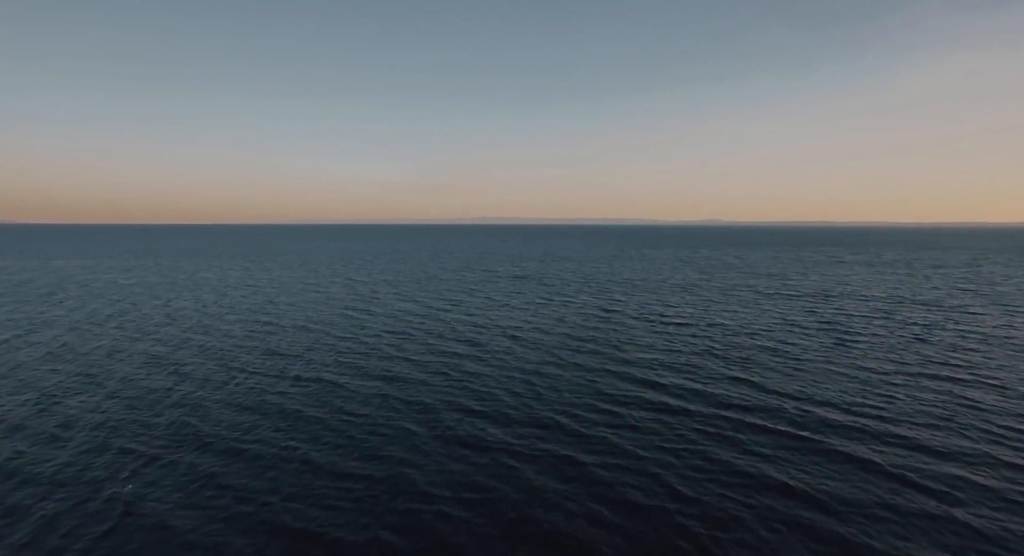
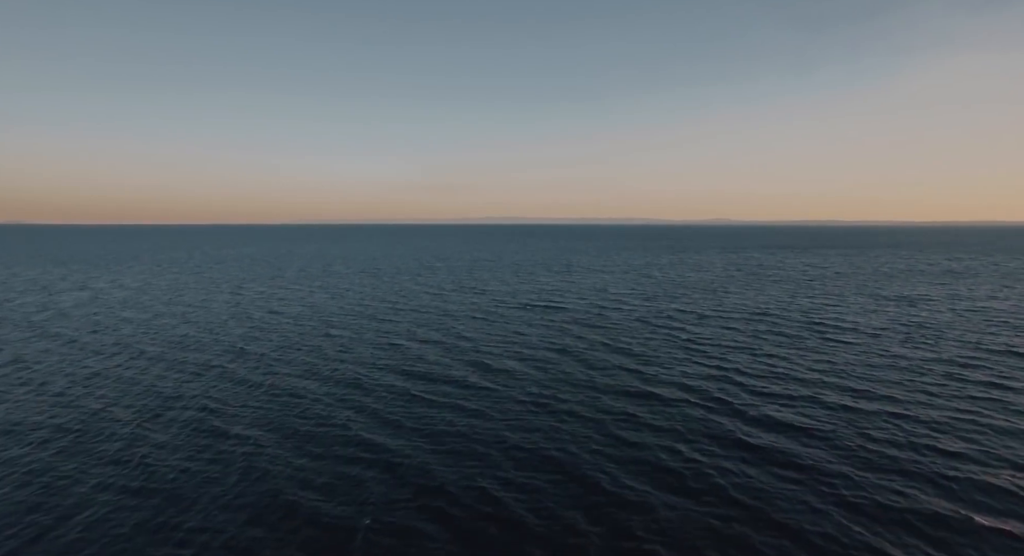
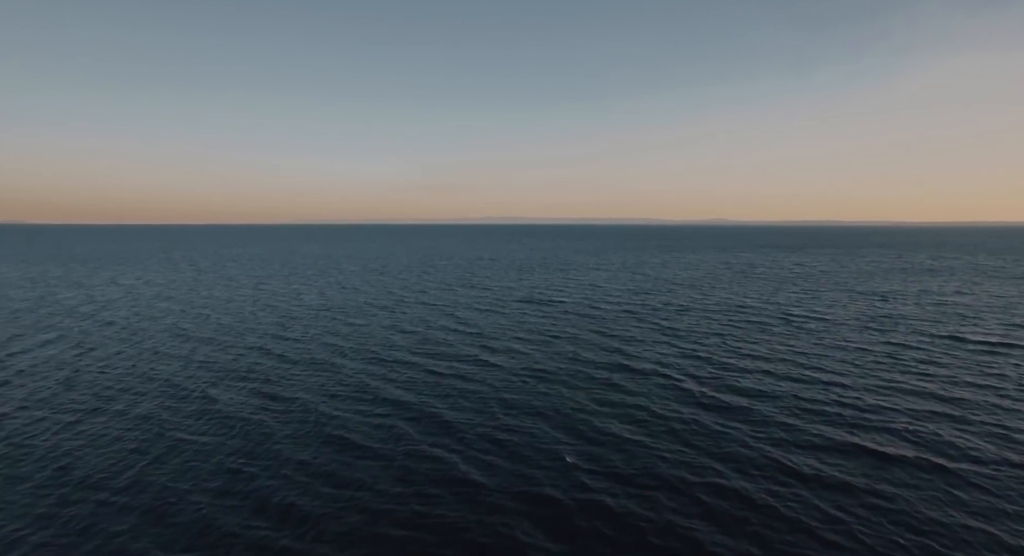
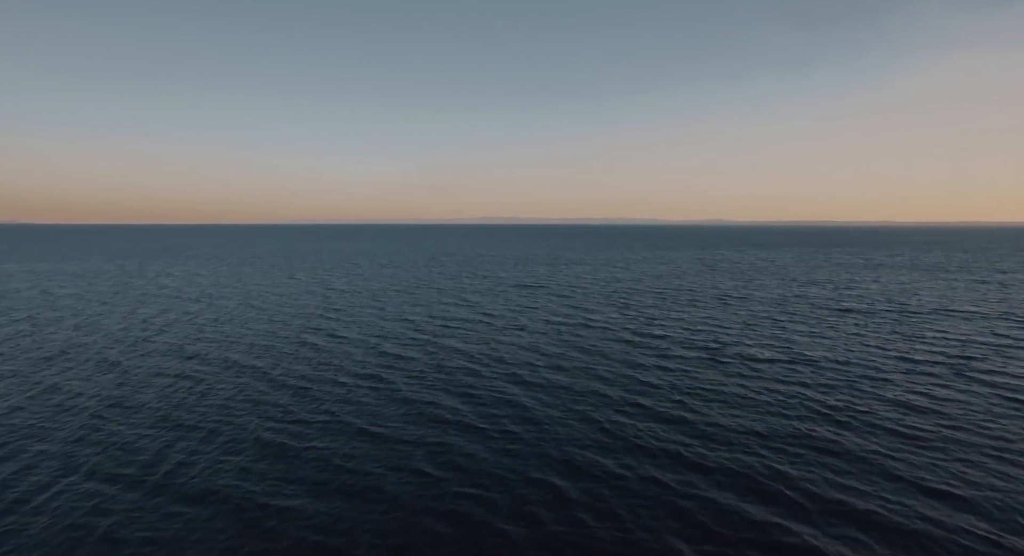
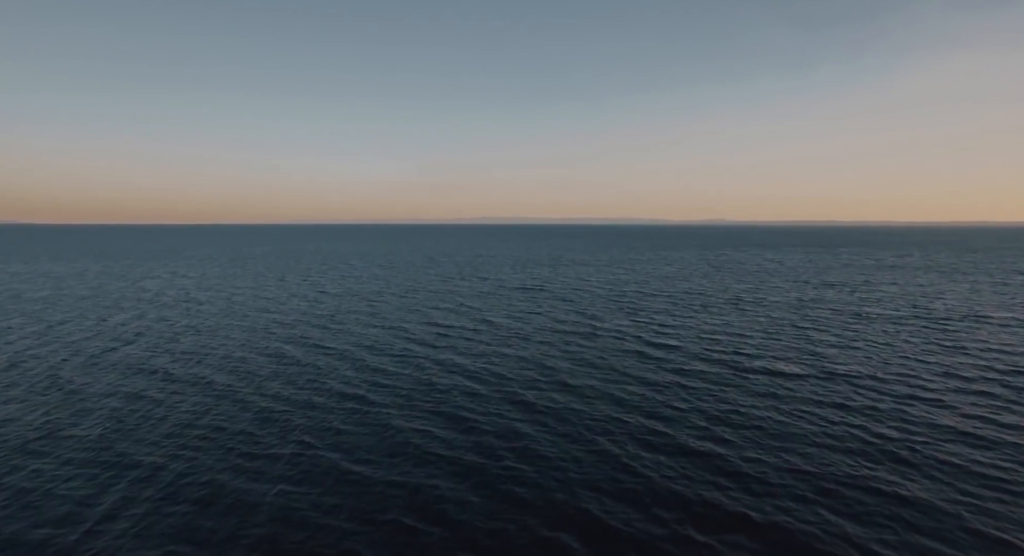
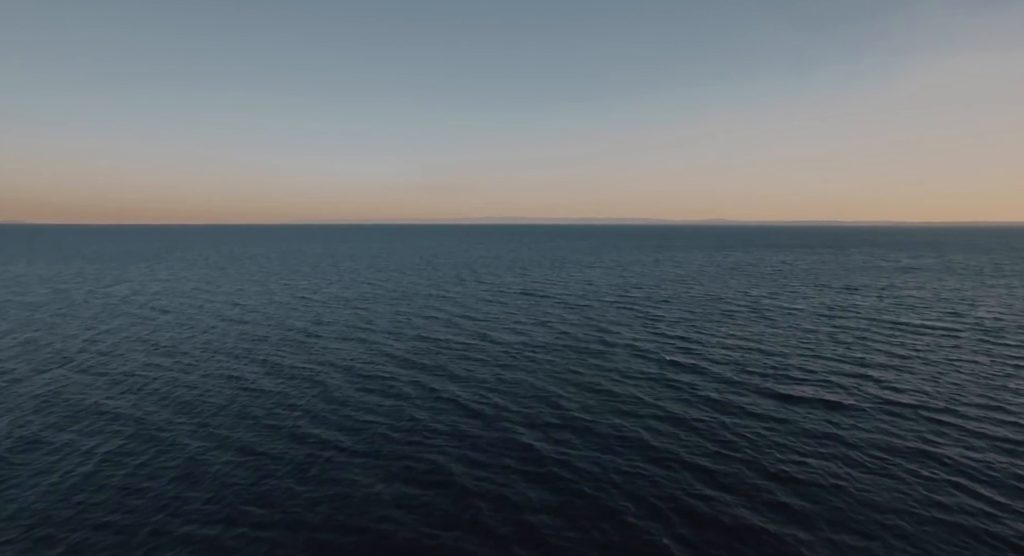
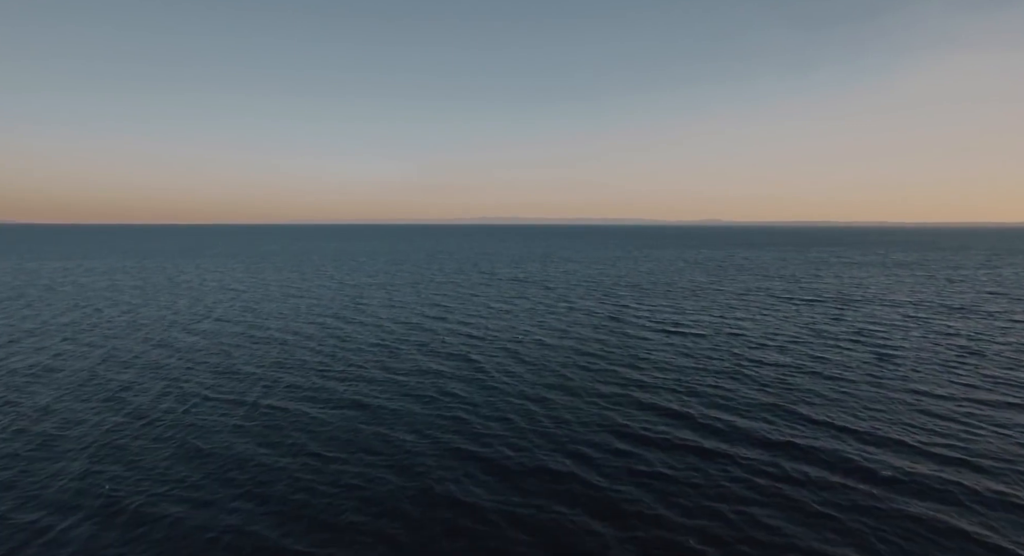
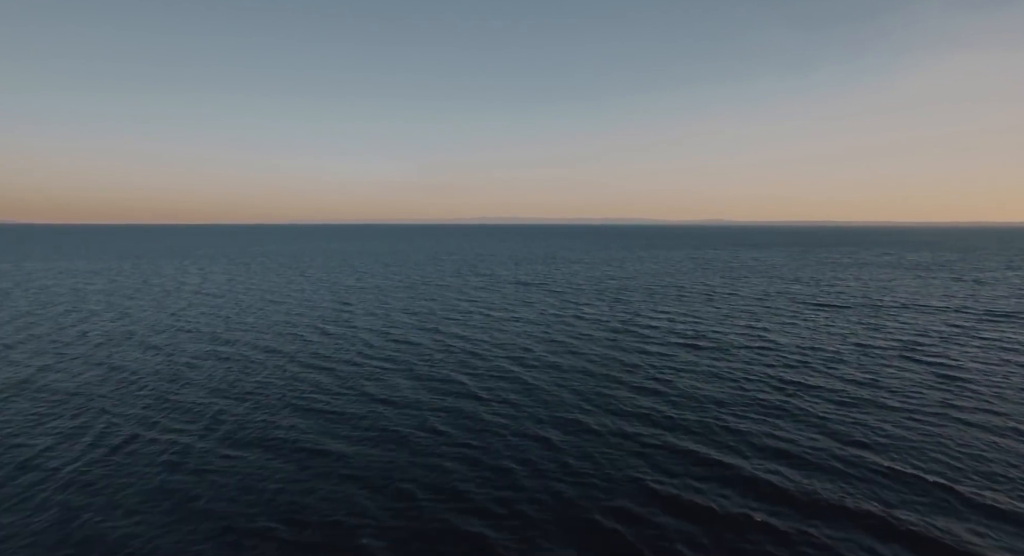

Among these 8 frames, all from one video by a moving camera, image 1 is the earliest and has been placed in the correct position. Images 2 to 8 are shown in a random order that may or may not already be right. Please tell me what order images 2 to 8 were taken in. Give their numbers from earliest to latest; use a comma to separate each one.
7, 8, 4, 5, 6, 3, 2
